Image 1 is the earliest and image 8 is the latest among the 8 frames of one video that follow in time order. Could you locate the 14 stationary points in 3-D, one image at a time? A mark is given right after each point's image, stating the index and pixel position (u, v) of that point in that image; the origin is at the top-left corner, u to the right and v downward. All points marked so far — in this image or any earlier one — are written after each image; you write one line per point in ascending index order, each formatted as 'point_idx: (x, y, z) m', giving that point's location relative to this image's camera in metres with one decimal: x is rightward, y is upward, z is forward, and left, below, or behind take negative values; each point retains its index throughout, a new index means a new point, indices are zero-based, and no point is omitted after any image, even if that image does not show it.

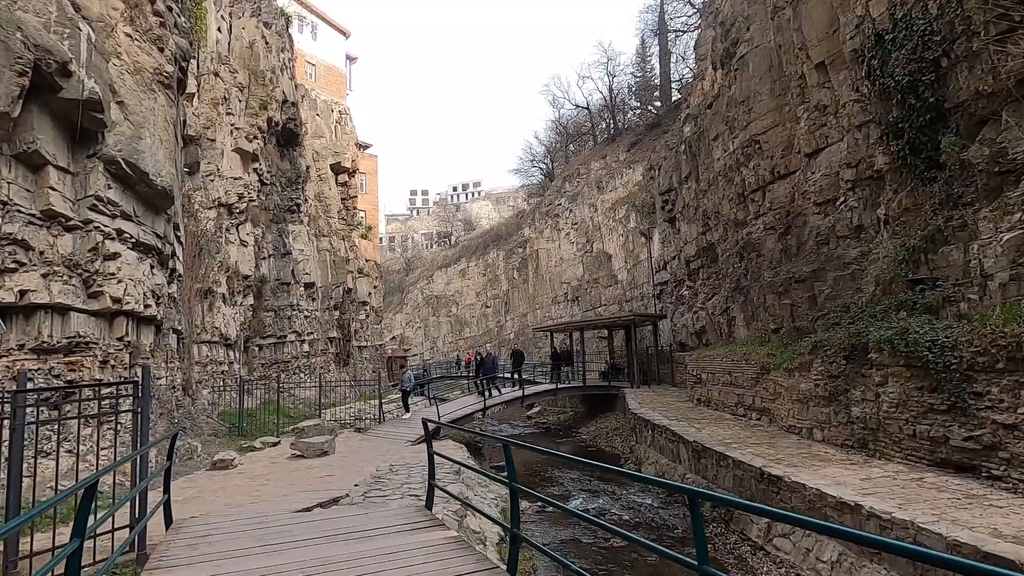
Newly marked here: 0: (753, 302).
0: (+6.6, -0.4, +14.5) m
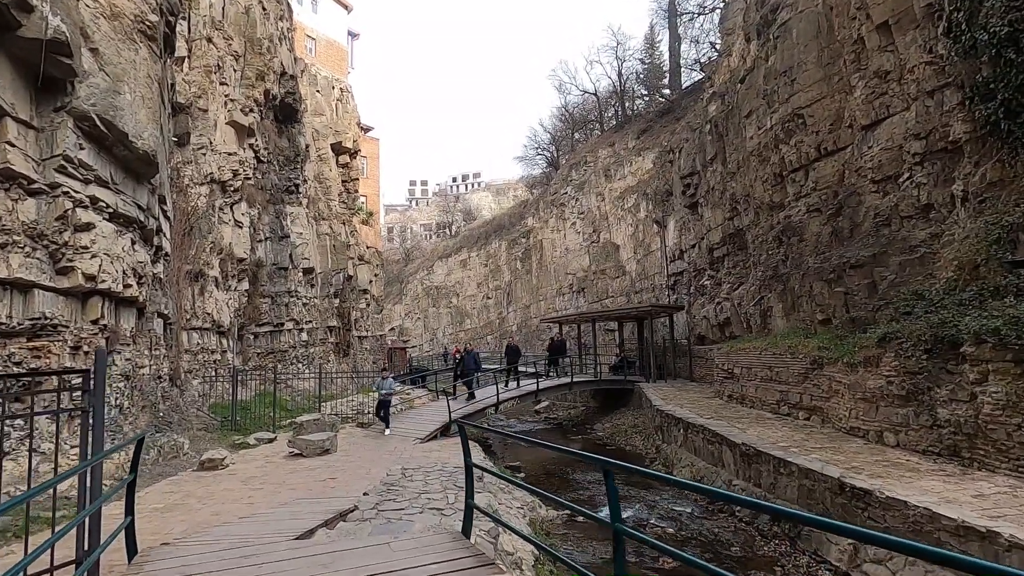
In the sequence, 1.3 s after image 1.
0: (+7.0, -0.1, +13.3) m
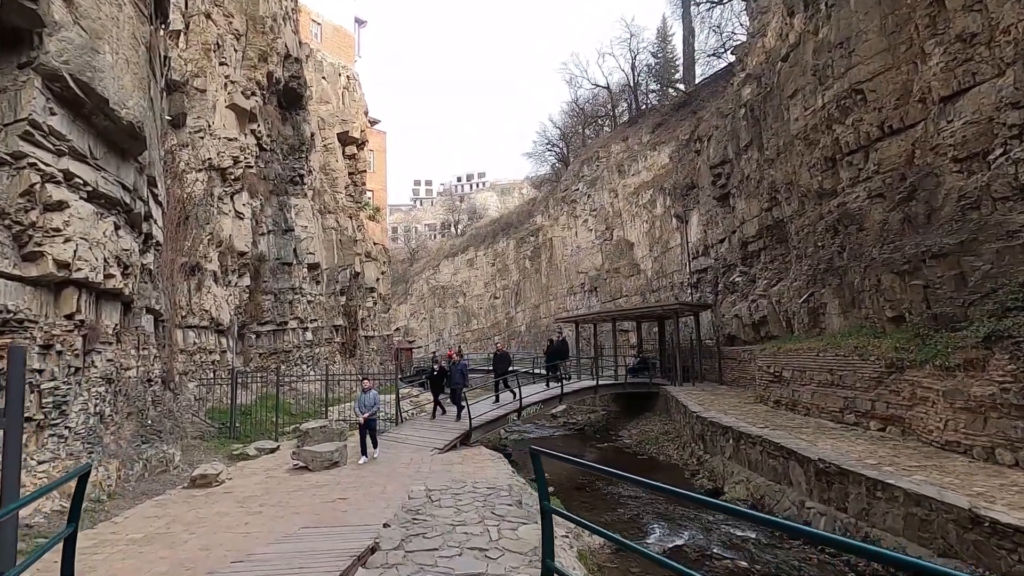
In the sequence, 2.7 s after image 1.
0: (+7.7, 0.0, +12.0) m
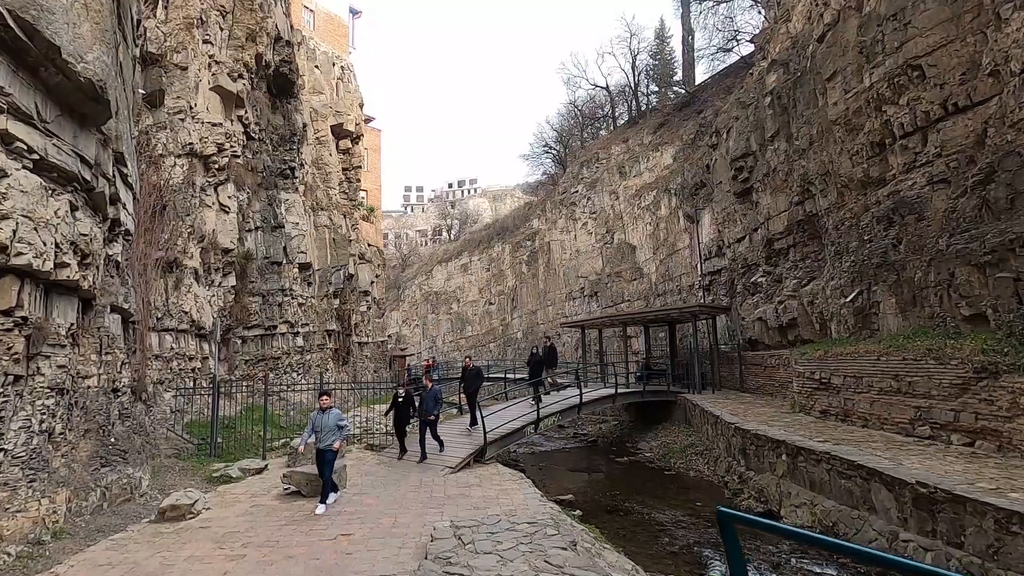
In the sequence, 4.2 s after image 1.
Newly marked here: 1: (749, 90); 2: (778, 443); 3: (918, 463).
0: (+8.1, +0.1, +10.7) m
1: (+8.8, +7.3, +19.7) m
2: (+5.1, -3.0, +10.2) m
3: (+6.0, -2.6, +7.9) m
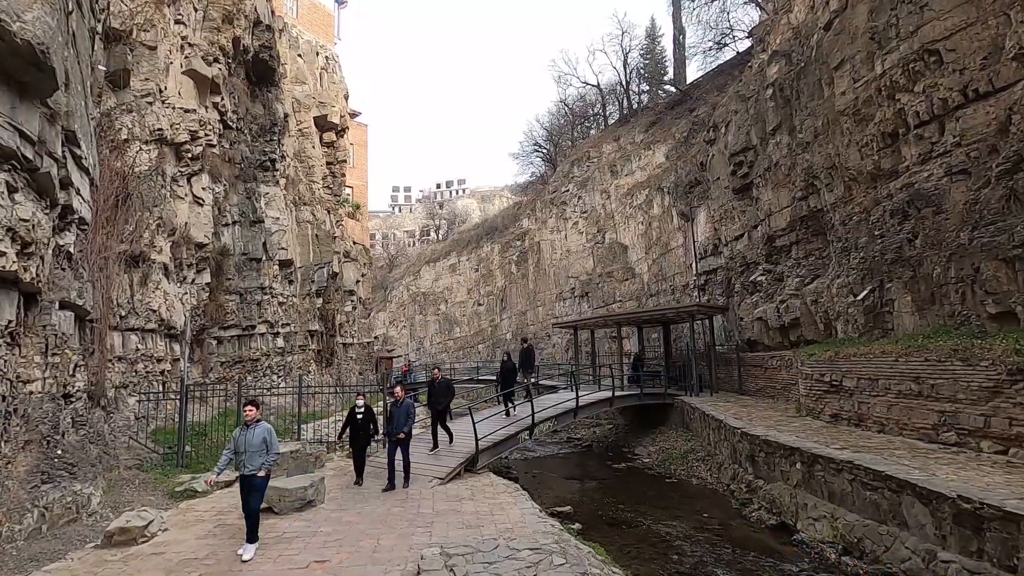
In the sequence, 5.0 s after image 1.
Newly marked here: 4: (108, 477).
0: (+8.0, +0.2, +10.1) m
1: (+8.5, +7.4, +19.1) m
2: (+5.0, -2.9, +9.6) m
3: (+5.9, -2.5, +7.2) m
4: (-6.8, -3.2, +9.0) m
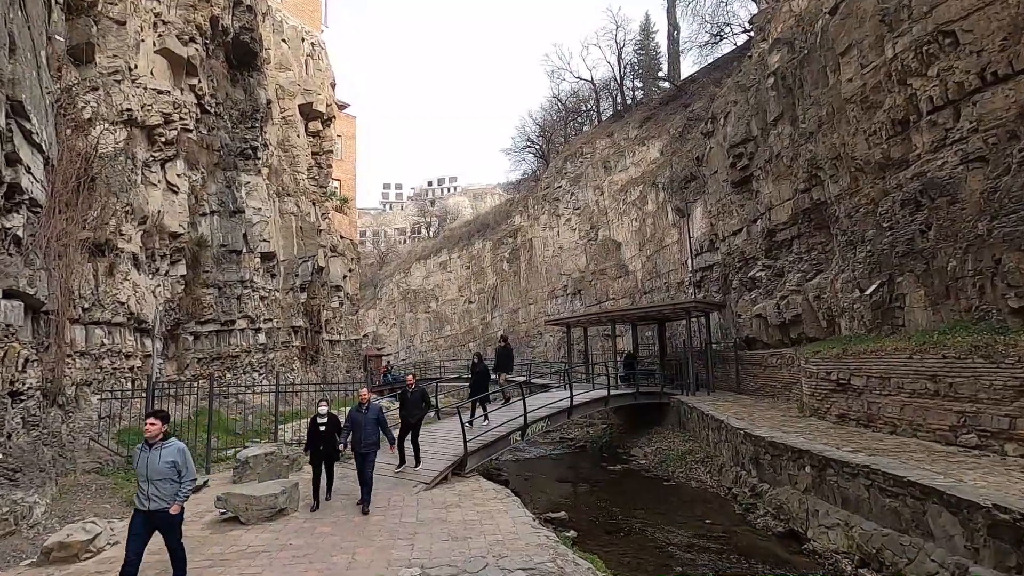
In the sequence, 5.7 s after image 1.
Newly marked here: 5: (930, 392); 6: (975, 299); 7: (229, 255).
0: (+7.9, +0.3, +9.6) m
1: (+8.2, +7.5, +18.6) m
2: (+4.9, -2.8, +9.0) m
3: (+5.8, -2.4, +6.6) m
4: (-6.9, -3.0, +8.2) m
5: (+6.9, -1.7, +8.8) m
6: (+7.8, -0.2, +9.0) m
7: (-8.8, +1.0, +16.7) m
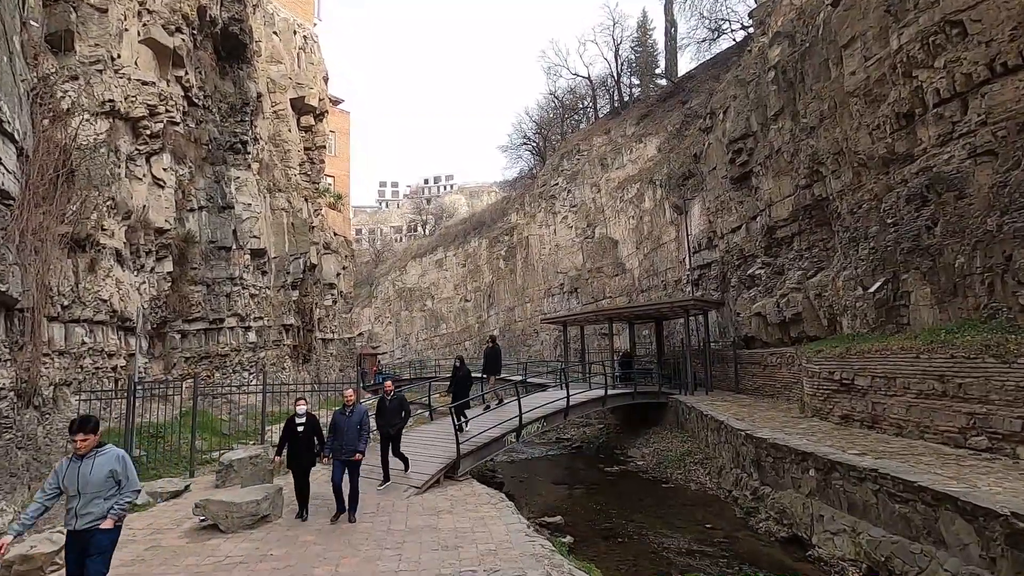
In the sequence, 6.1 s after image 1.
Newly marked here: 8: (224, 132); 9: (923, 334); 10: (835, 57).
0: (+7.8, +0.3, +9.3) m
1: (+8.1, +7.6, +18.3) m
2: (+4.8, -2.7, +8.7) m
3: (+5.7, -2.4, +6.4) m
4: (-7.0, -2.9, +7.8) m
5: (+6.8, -1.7, +8.5) m
6: (+7.7, -0.1, +8.7) m
7: (-9.0, +1.1, +16.3) m
8: (-9.2, +5.0, +17.0) m
9: (+7.4, -0.8, +9.6) m
10: (+7.9, +5.7, +13.1) m
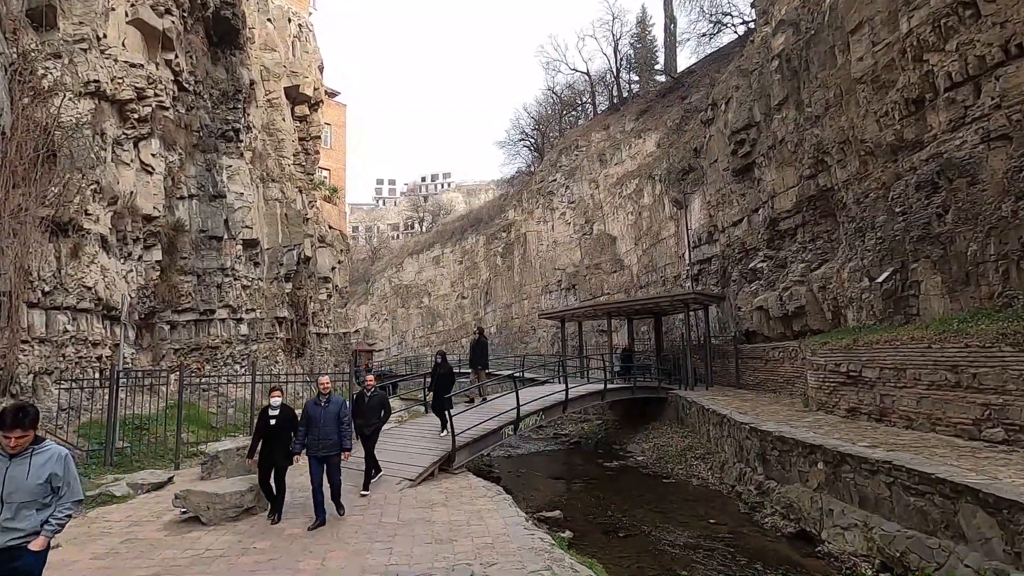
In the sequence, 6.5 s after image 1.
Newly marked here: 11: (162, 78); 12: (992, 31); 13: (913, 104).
0: (+7.7, +0.5, +9.0) m
1: (+8.0, +7.8, +18.0) m
2: (+4.7, -2.5, +8.4) m
3: (+5.7, -2.2, +6.1) m
4: (-7.0, -2.7, +7.5) m
5: (+6.8, -1.5, +8.2) m
6: (+7.7, +0.1, +8.5) m
7: (-9.0, +1.4, +15.9) m
8: (-9.2, +5.3, +16.7) m
9: (+7.4, -0.6, +9.3) m
10: (+7.9, +5.9, +12.8) m
11: (-8.8, +5.3, +13.4) m
12: (+8.3, +4.4, +9.2) m
13: (+8.1, +3.7, +10.8) m
